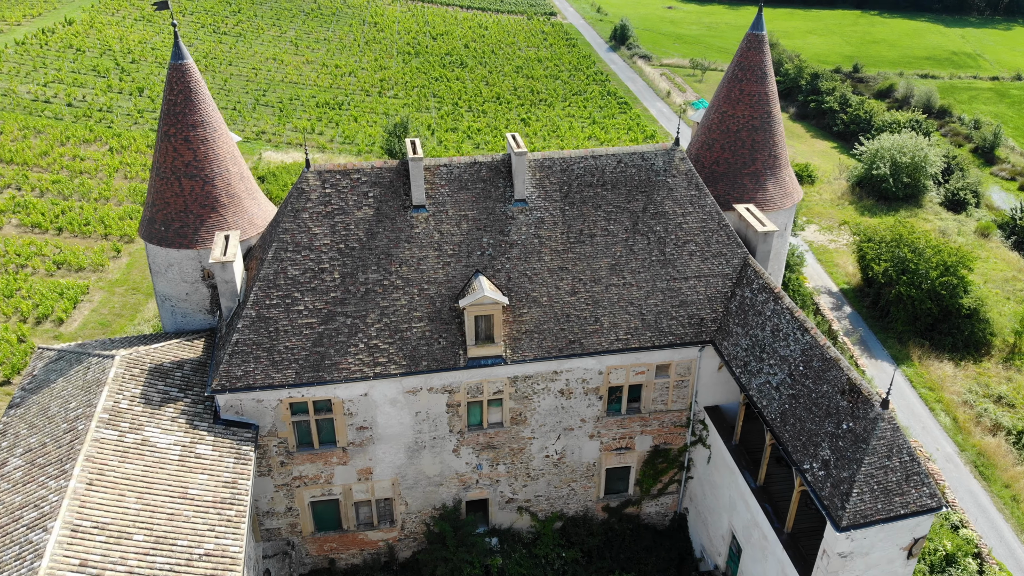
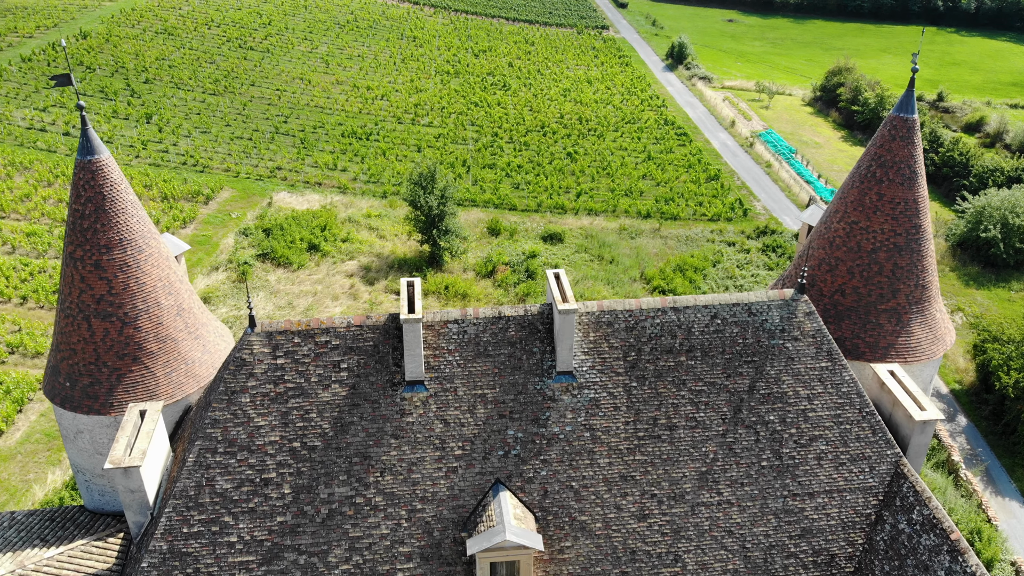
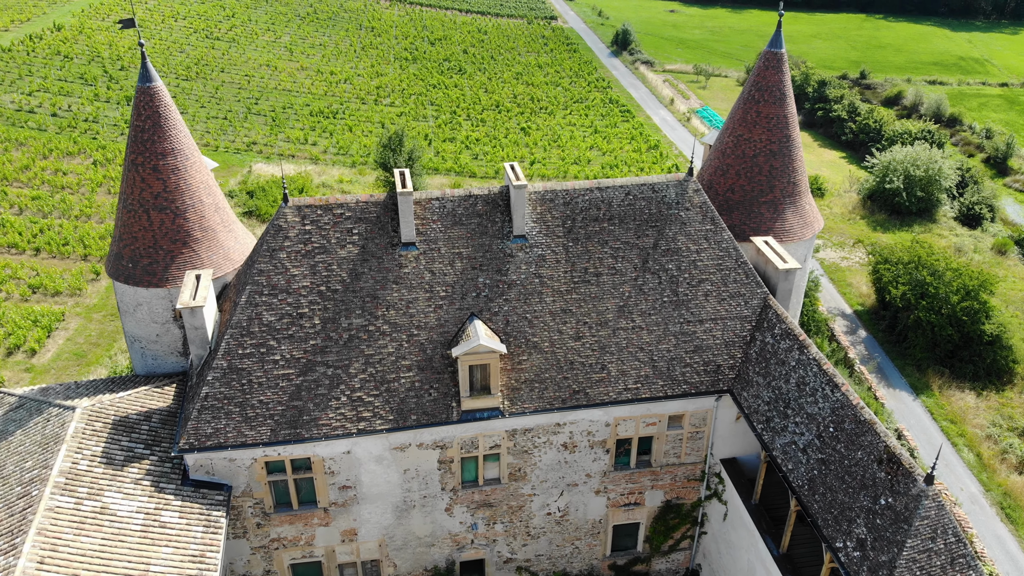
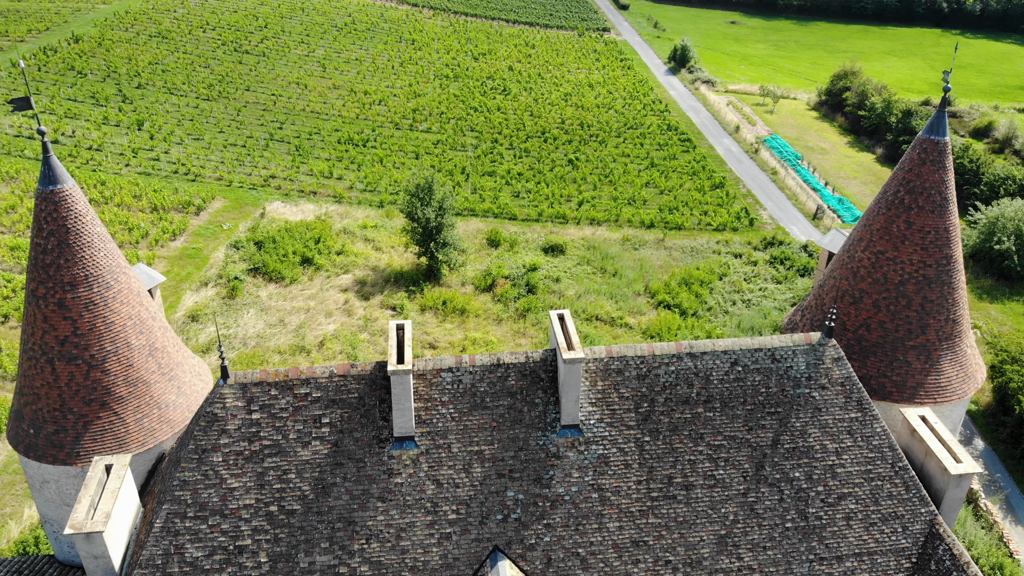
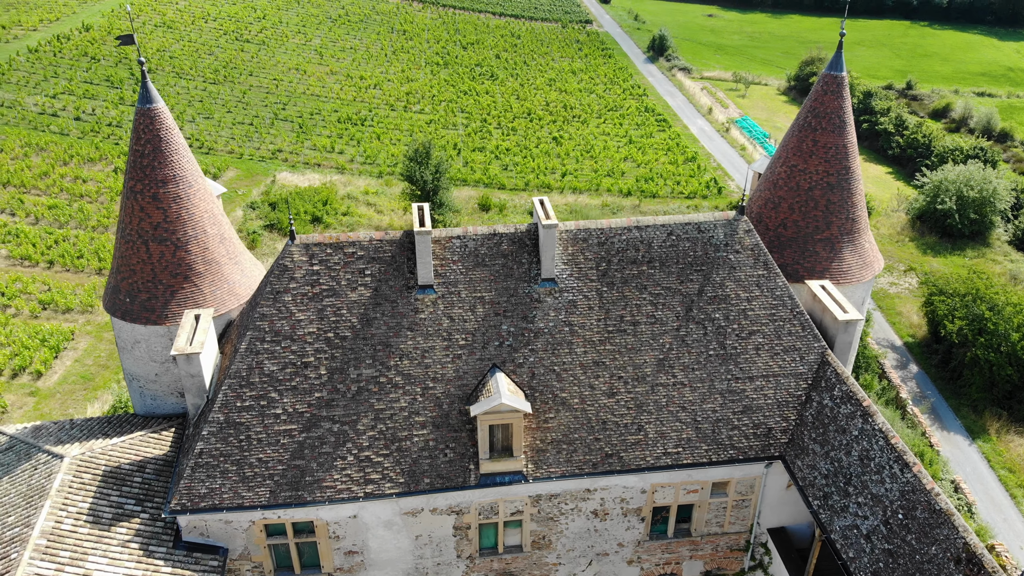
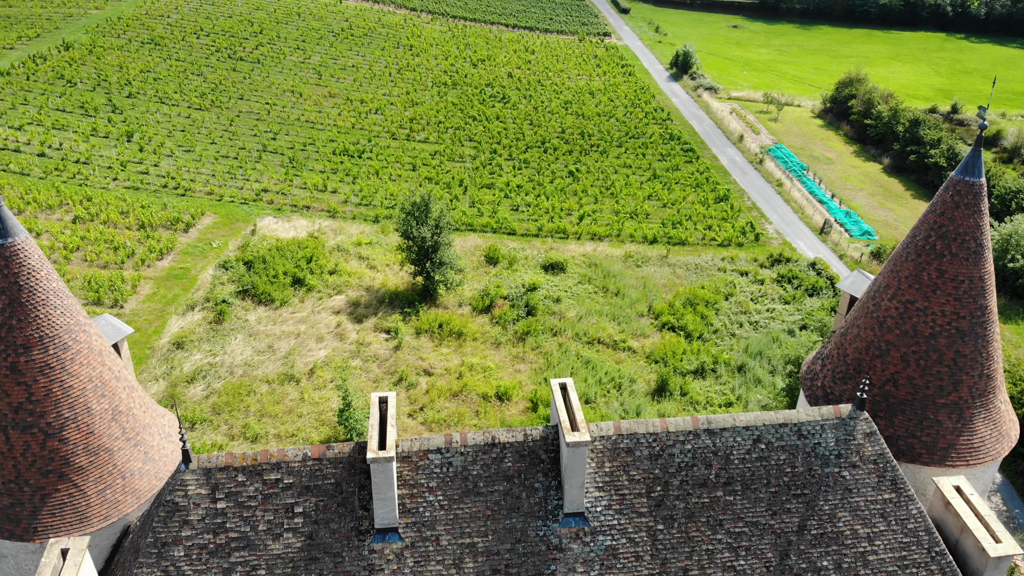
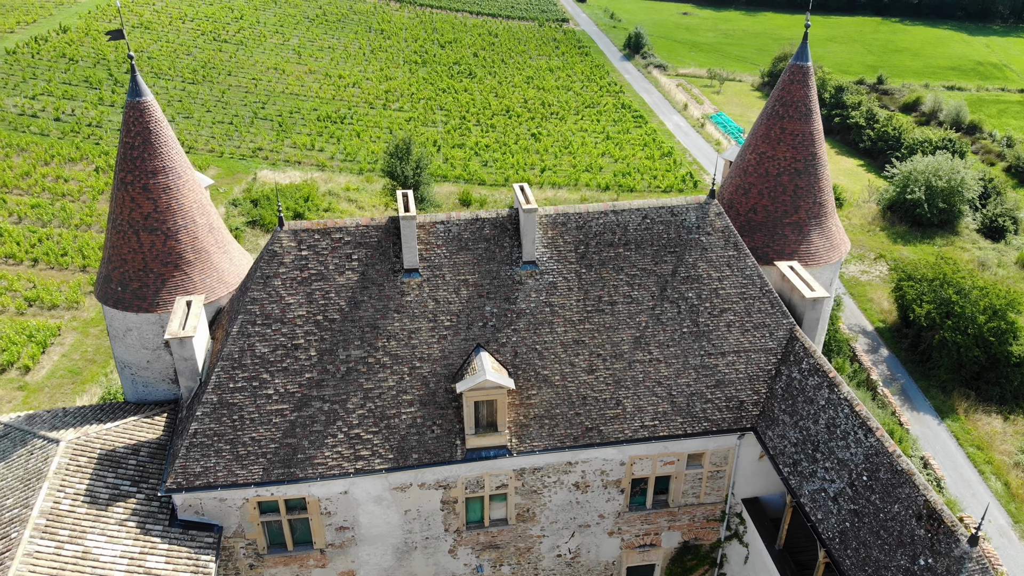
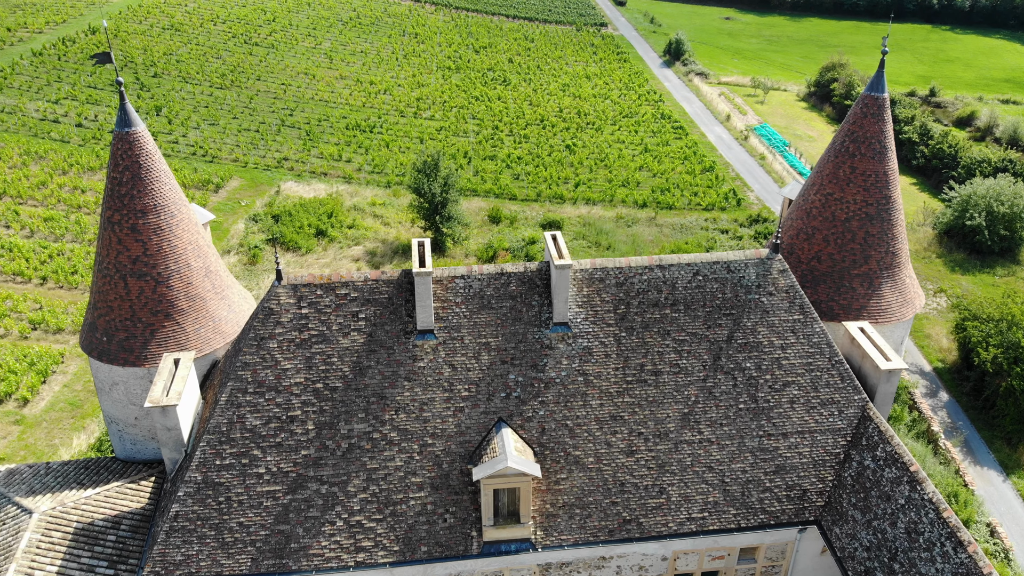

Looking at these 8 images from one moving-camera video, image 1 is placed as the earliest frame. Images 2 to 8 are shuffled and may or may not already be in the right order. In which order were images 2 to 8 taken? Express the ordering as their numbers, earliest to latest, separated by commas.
3, 7, 5, 8, 2, 4, 6
